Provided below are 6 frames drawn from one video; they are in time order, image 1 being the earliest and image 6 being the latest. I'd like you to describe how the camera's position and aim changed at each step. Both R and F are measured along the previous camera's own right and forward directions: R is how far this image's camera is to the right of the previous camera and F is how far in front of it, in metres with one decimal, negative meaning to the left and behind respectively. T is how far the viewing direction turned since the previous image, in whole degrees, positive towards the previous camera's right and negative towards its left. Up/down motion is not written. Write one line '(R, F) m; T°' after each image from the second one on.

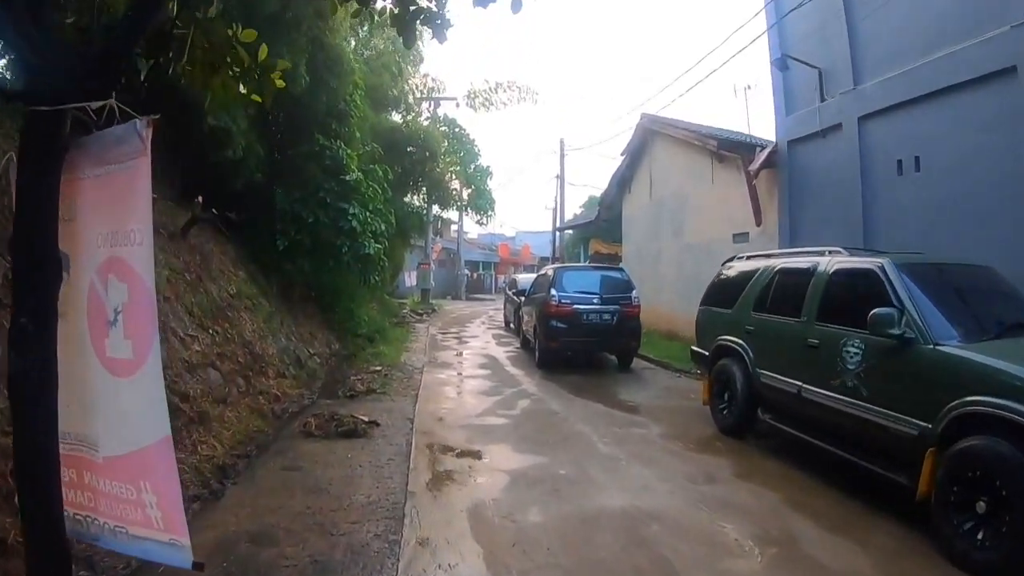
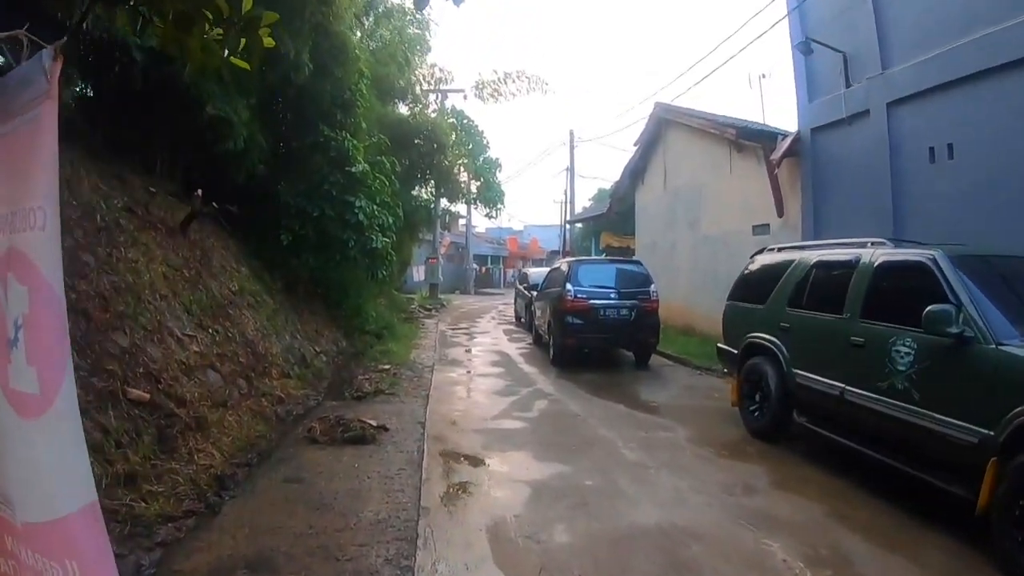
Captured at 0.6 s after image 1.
(-0.1, +0.4) m; -1°
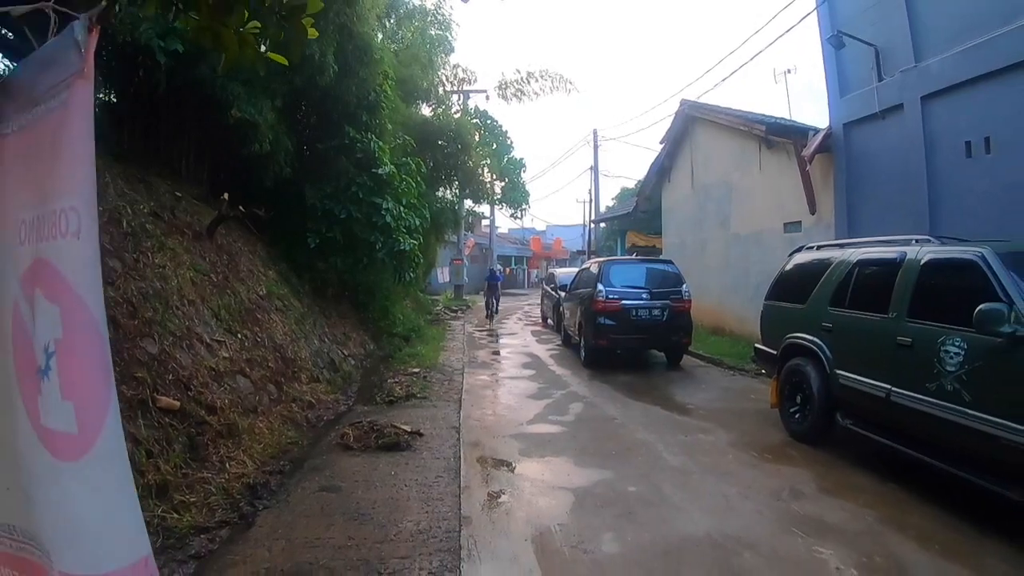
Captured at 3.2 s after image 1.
(-0.1, +0.1) m; -2°
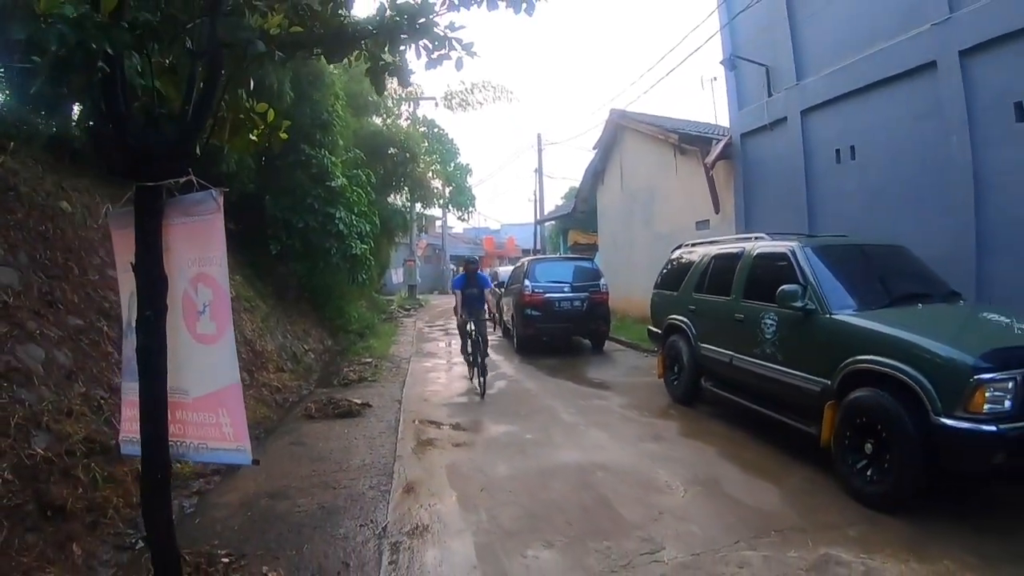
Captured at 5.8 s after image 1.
(+0.3, -1.4) m; +3°
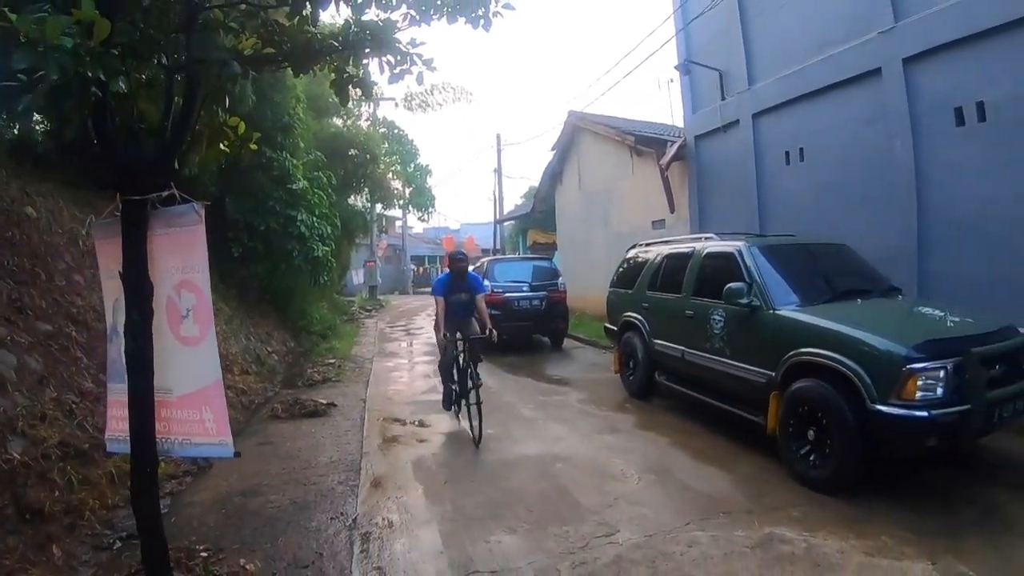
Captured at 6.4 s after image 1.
(0.0, -0.2) m; +3°
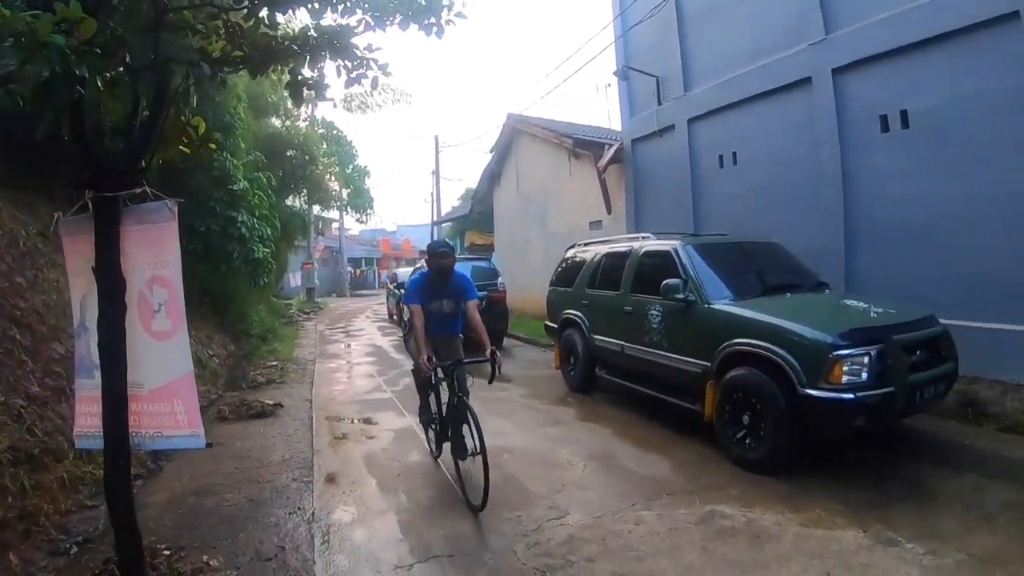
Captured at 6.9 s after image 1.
(-0.1, -0.2) m; +5°
